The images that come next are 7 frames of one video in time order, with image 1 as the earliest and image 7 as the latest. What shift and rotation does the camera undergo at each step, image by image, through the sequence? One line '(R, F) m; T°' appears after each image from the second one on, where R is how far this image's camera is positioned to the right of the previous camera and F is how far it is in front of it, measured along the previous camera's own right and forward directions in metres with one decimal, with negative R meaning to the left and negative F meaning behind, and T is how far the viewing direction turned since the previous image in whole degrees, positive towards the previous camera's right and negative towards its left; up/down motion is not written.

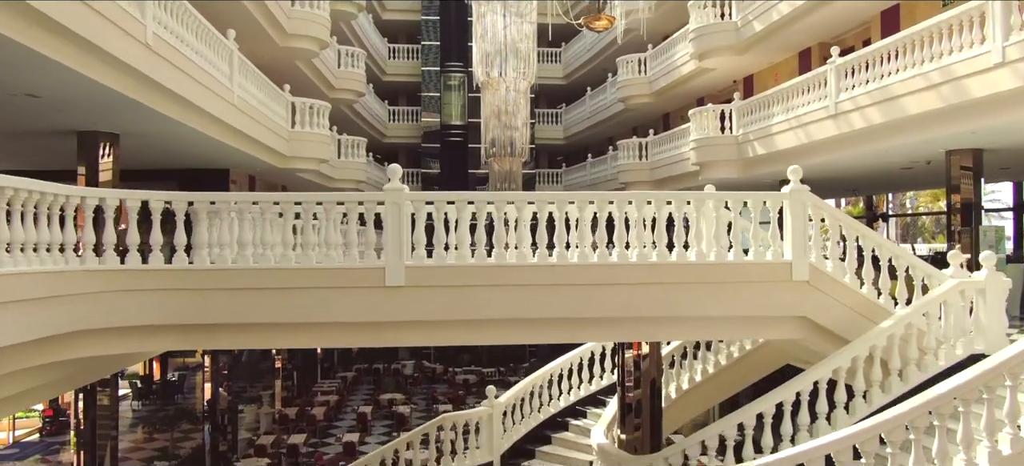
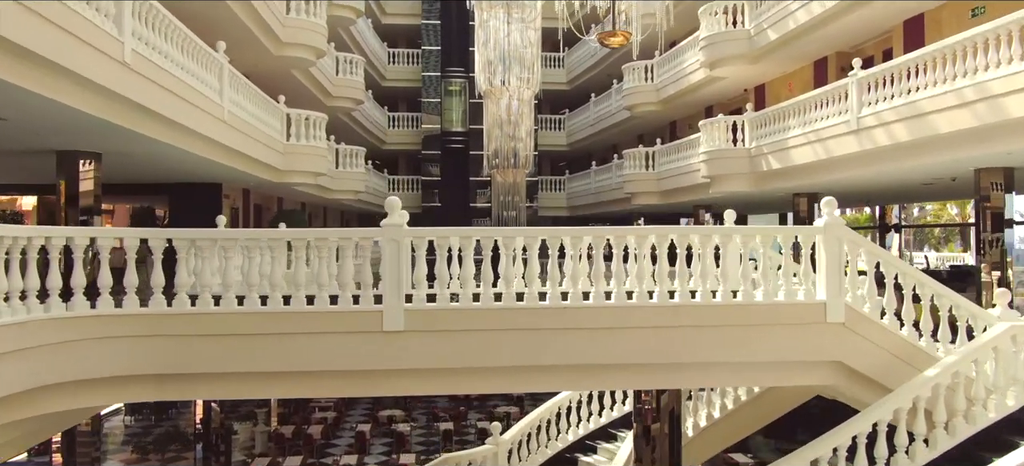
(-0.1, +0.5) m; 0°
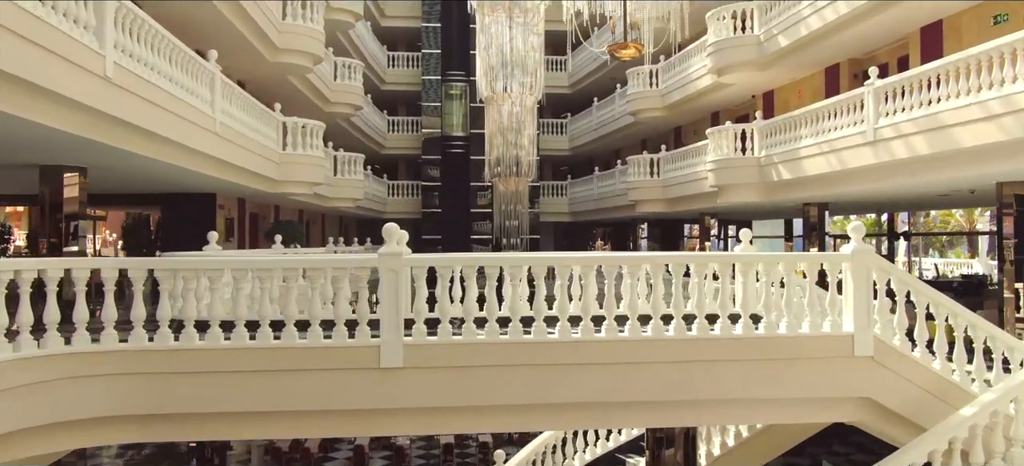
(0.0, +0.4) m; 0°
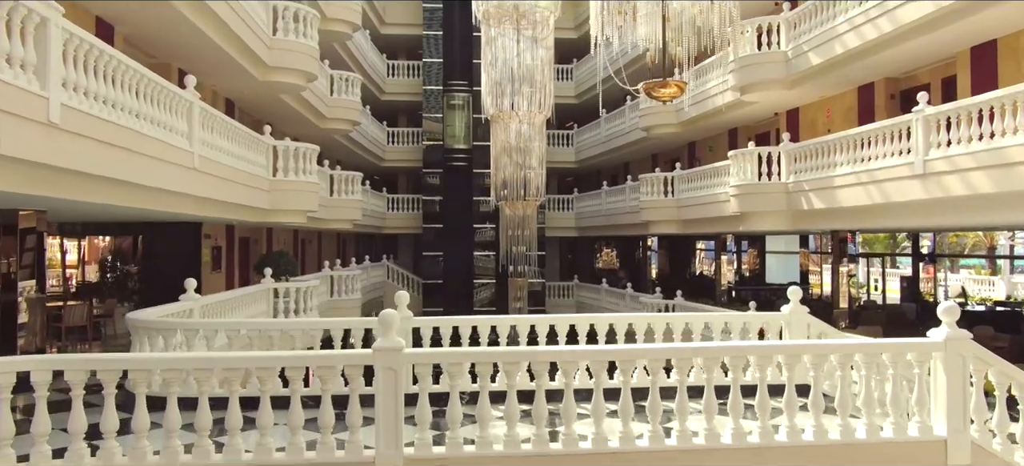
(-0.1, +0.9) m; 0°
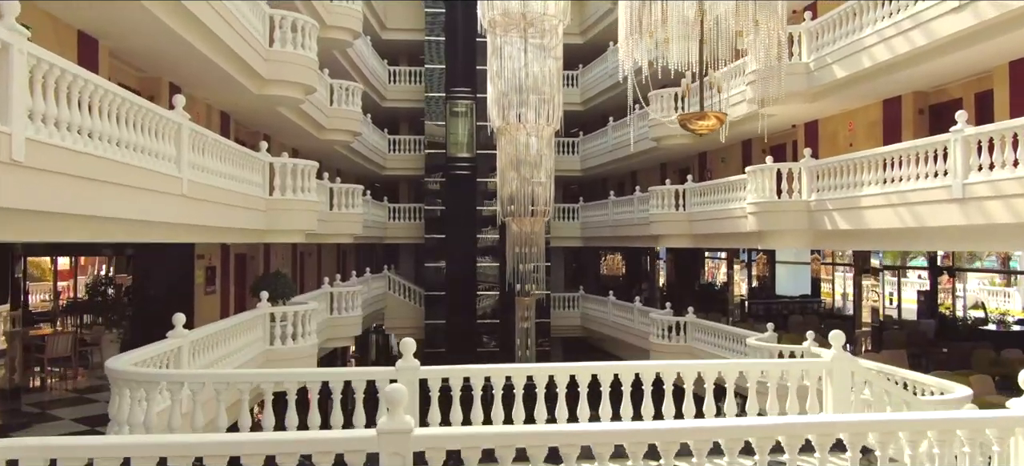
(-0.1, +0.5) m; 0°
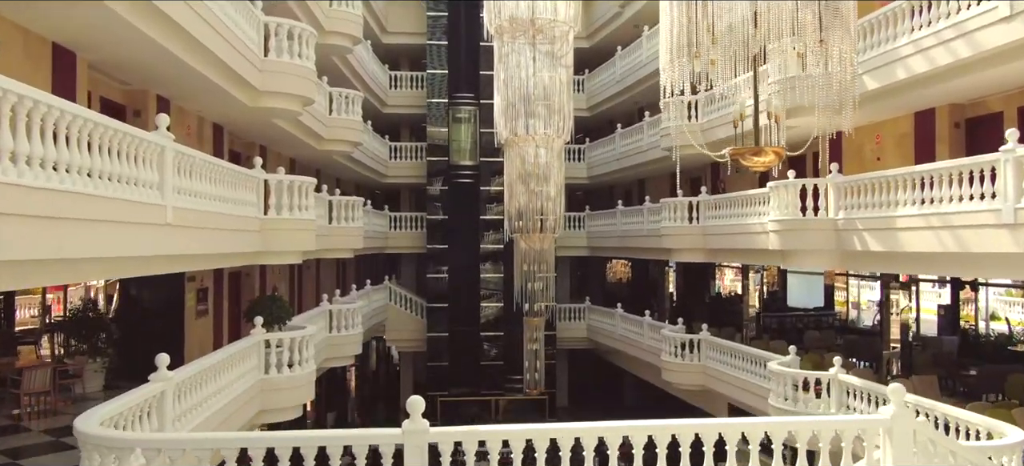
(-0.1, +0.6) m; 0°
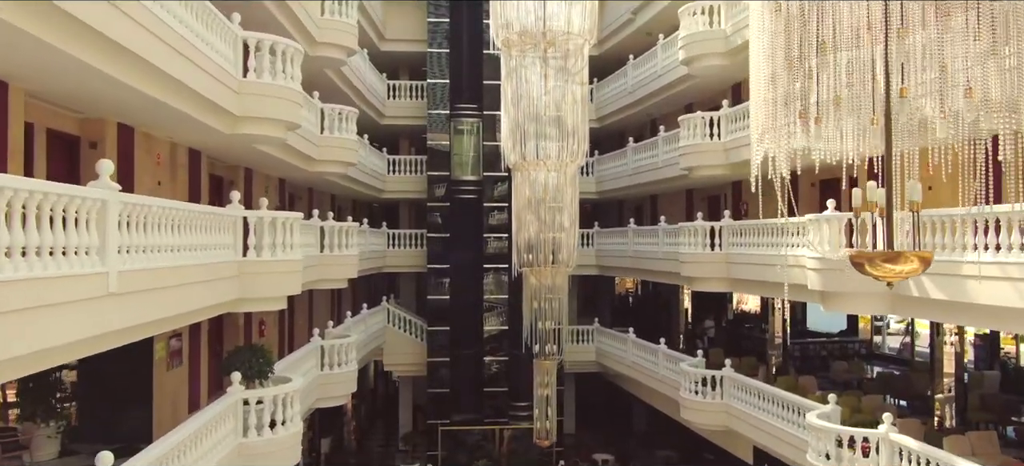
(-0.1, +1.1) m; 0°
